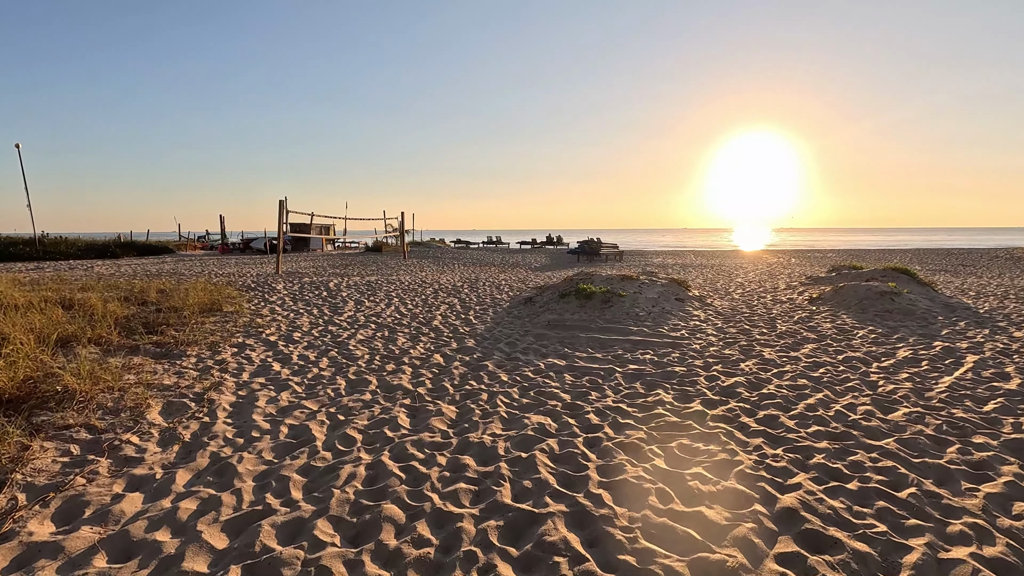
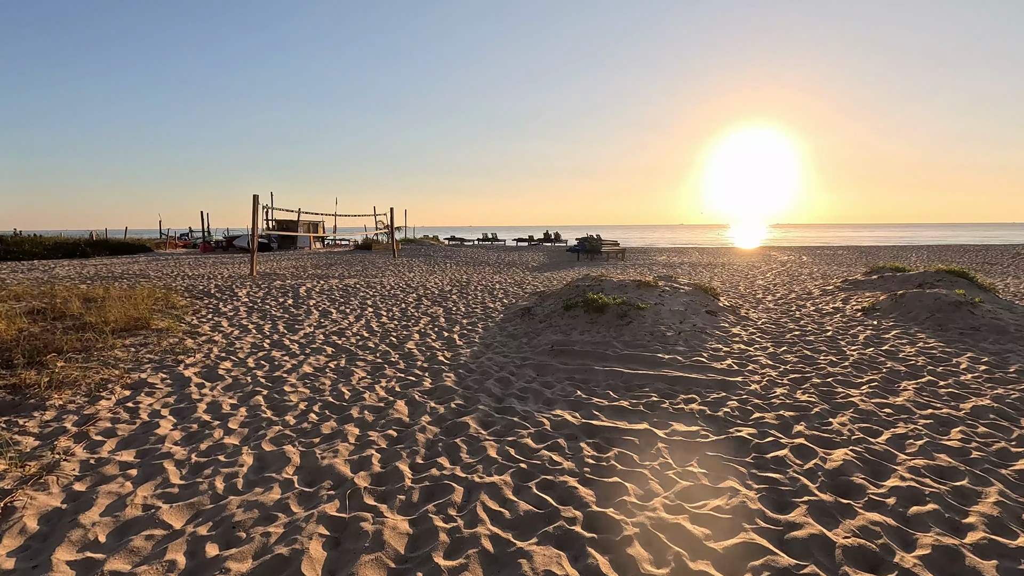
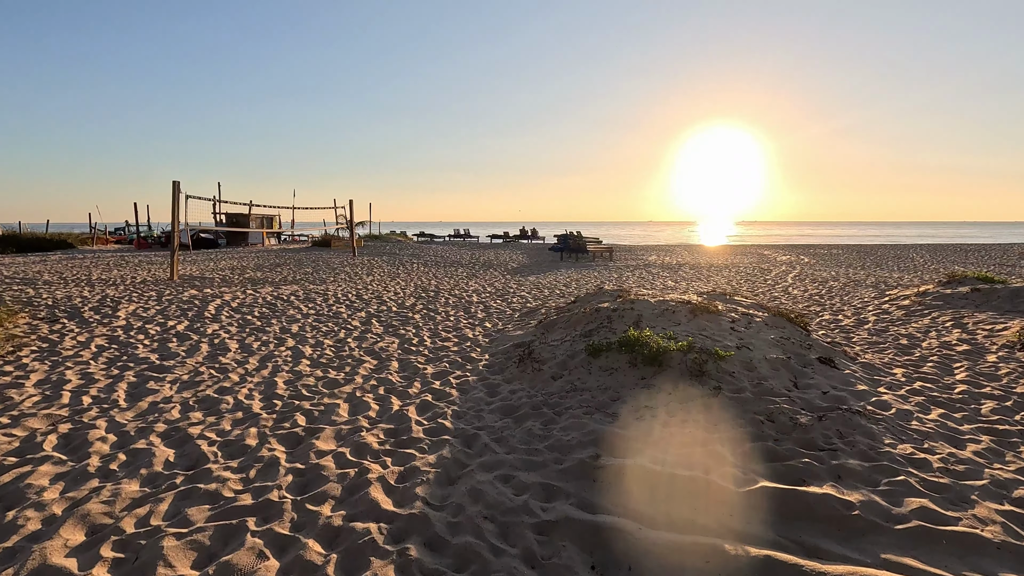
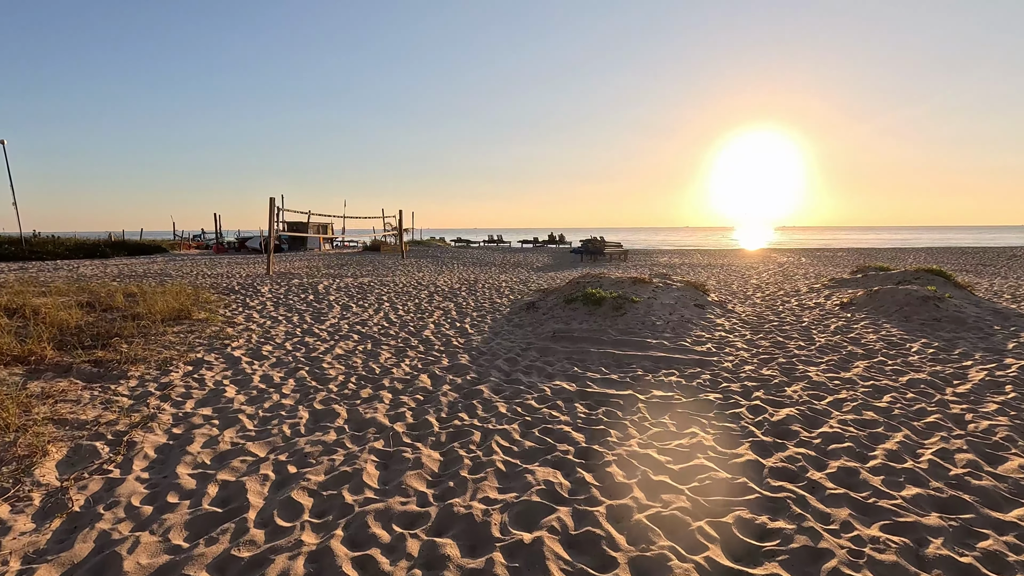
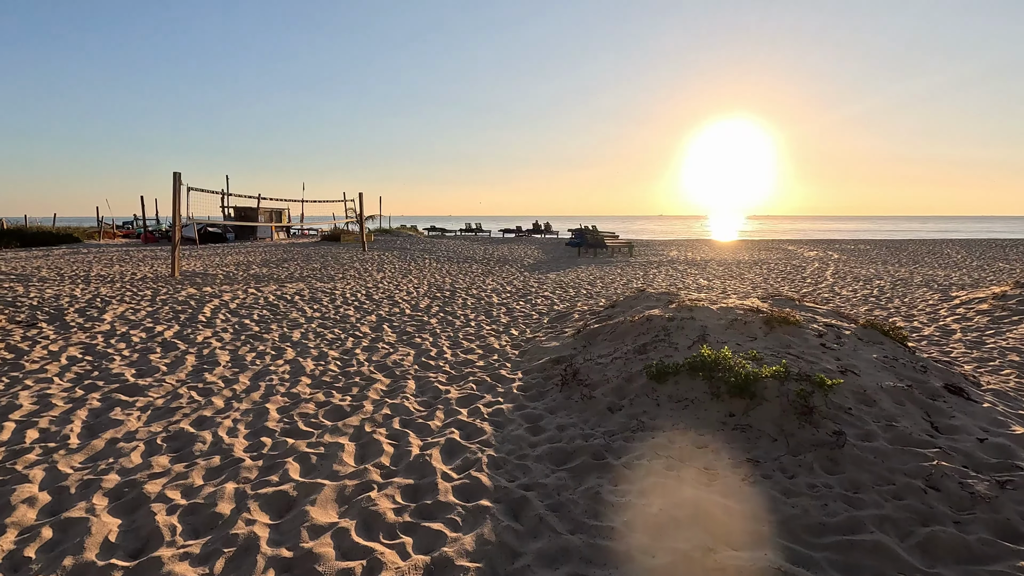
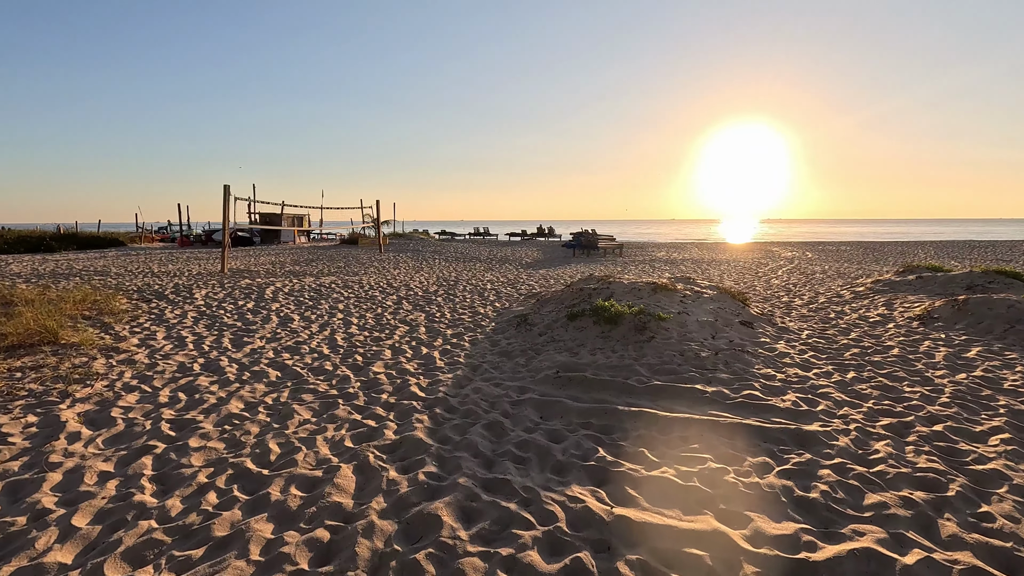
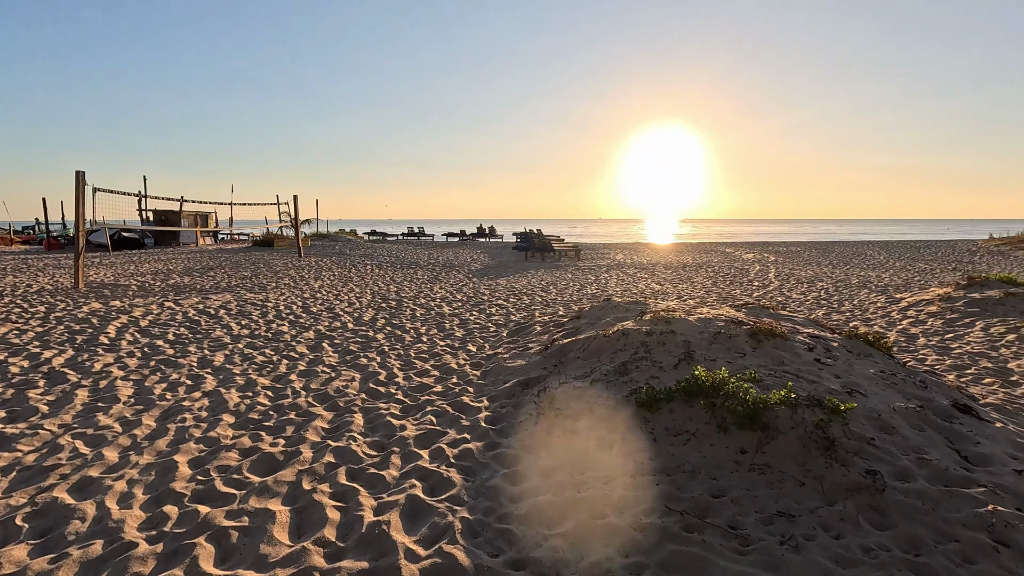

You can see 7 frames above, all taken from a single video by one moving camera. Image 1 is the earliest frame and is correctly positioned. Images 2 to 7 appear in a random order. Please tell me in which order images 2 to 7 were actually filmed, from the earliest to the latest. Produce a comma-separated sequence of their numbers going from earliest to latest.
4, 2, 6, 3, 5, 7
